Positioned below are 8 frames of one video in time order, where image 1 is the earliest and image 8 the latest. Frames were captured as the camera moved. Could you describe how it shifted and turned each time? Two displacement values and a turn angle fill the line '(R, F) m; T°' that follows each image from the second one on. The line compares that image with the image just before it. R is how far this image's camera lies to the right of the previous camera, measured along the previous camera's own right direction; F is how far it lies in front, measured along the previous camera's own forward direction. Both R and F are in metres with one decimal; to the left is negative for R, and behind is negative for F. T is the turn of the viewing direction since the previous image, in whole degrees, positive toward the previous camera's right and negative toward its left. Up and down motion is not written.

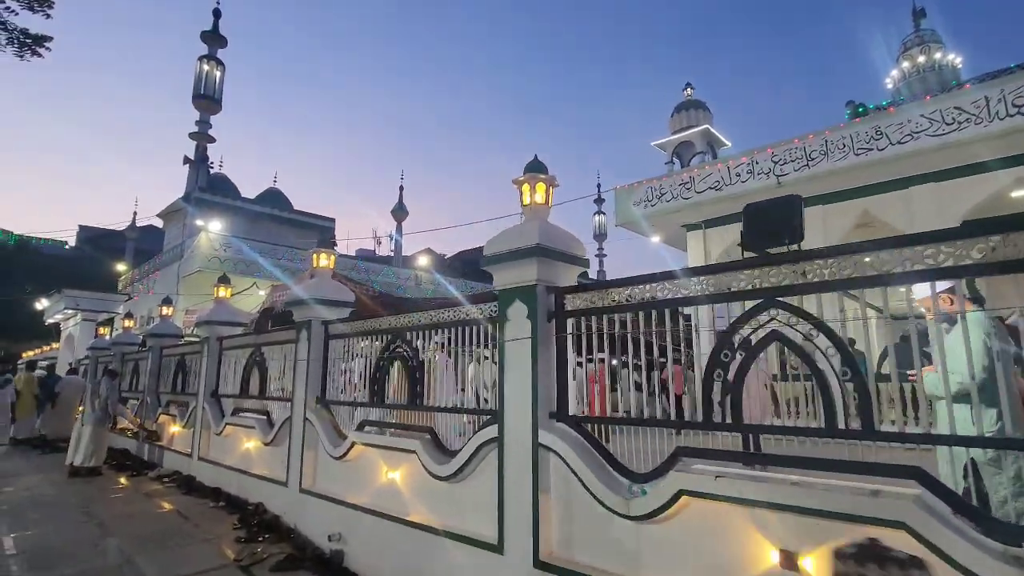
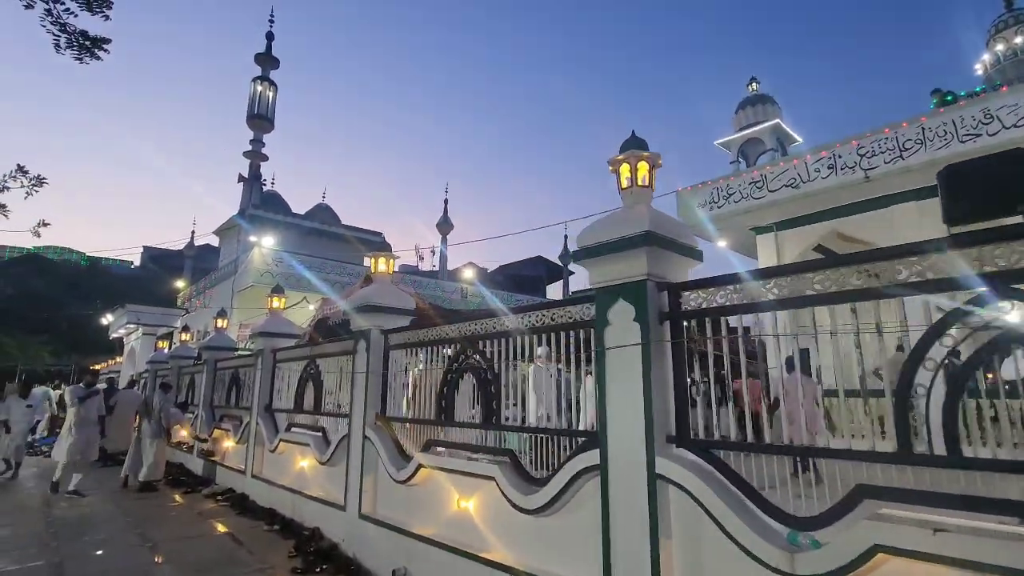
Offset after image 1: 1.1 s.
(-0.4, +0.6) m; -4°
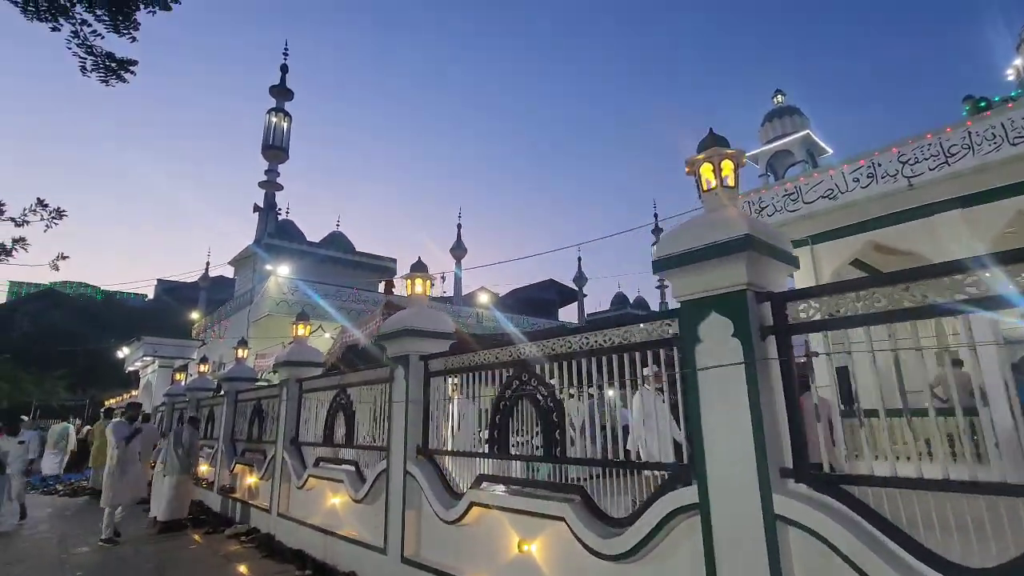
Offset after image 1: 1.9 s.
(-0.4, +0.3) m; -1°
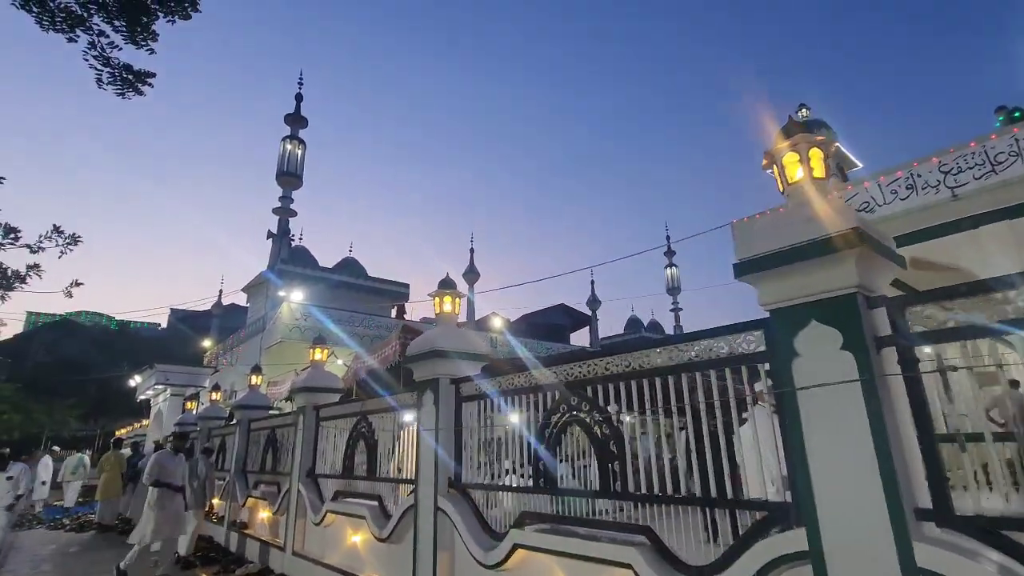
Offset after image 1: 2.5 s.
(-0.3, +0.4) m; -1°
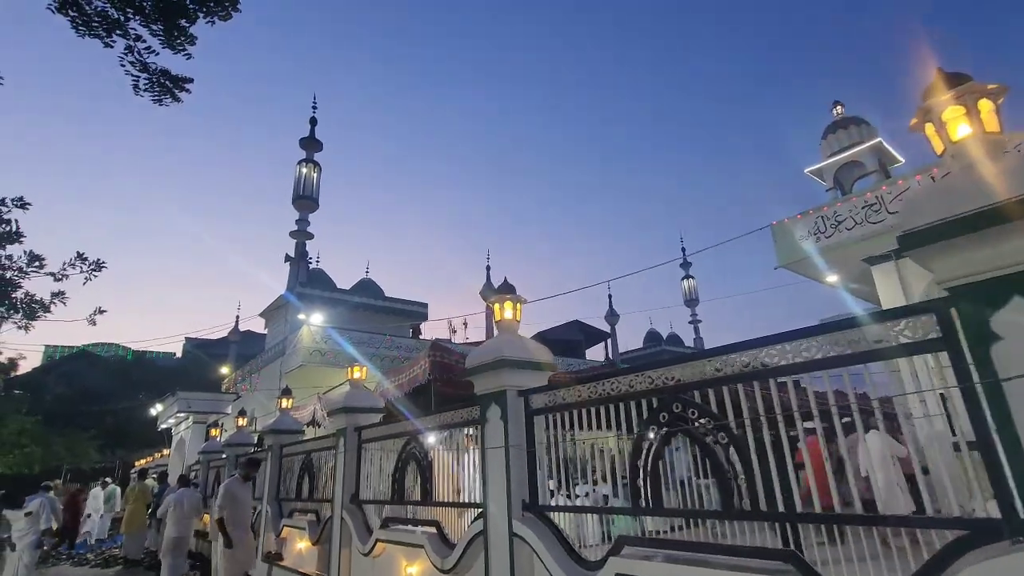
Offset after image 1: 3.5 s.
(-0.5, +0.4) m; -1°
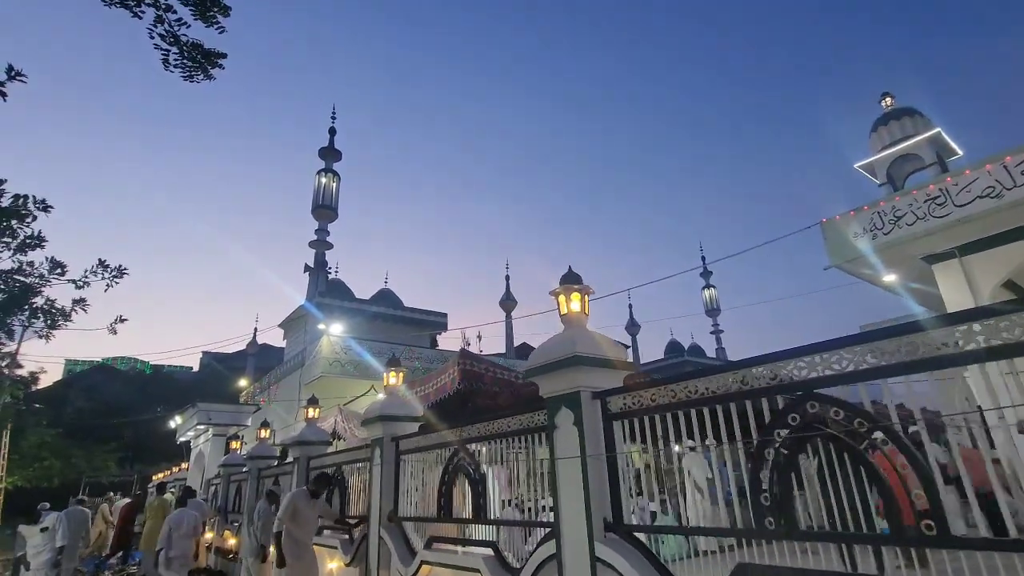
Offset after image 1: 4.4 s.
(-0.5, +0.5) m; -1°
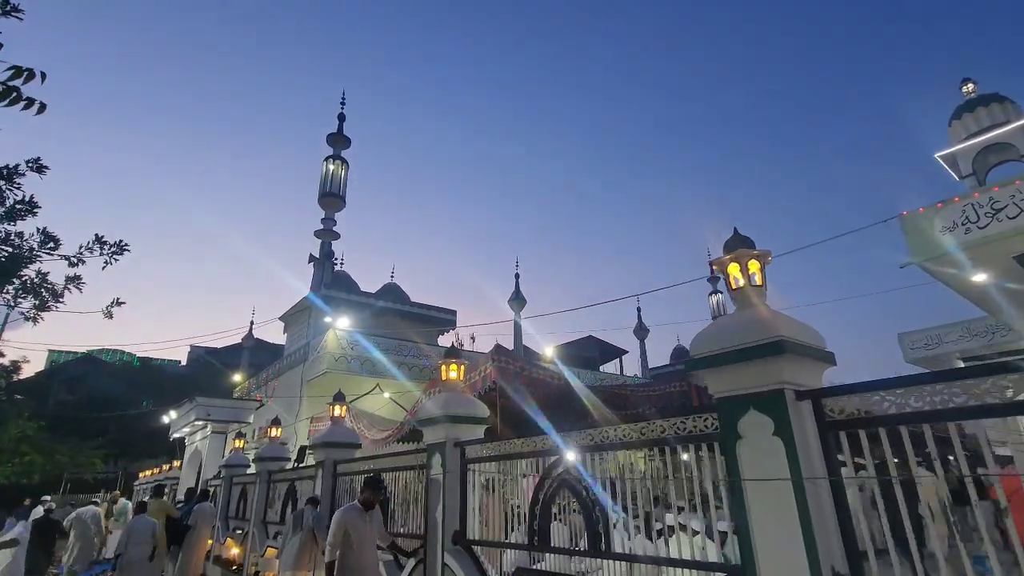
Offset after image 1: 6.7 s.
(-1.0, +1.0) m; +1°
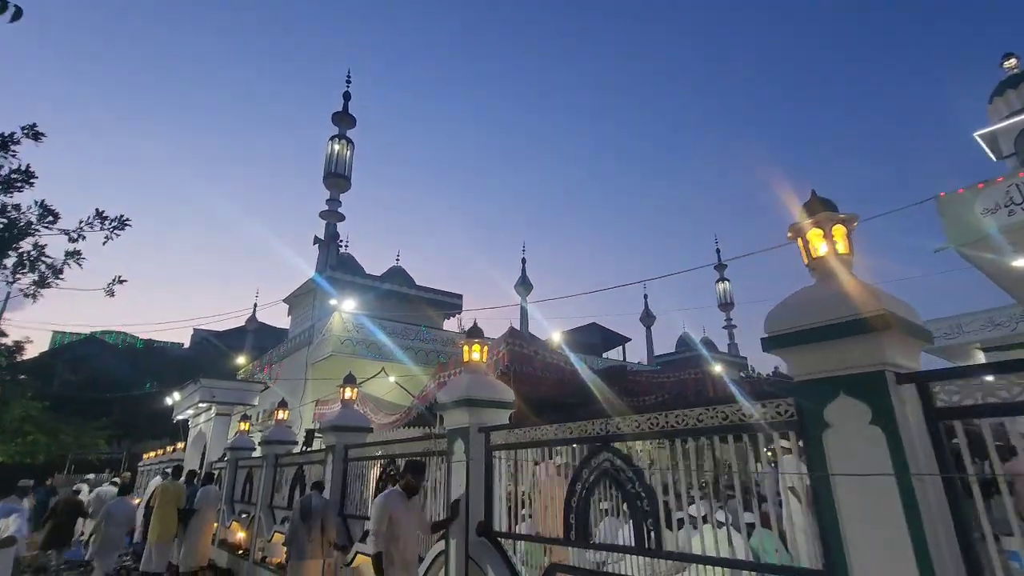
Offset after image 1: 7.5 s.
(-0.3, +0.4) m; 0°
